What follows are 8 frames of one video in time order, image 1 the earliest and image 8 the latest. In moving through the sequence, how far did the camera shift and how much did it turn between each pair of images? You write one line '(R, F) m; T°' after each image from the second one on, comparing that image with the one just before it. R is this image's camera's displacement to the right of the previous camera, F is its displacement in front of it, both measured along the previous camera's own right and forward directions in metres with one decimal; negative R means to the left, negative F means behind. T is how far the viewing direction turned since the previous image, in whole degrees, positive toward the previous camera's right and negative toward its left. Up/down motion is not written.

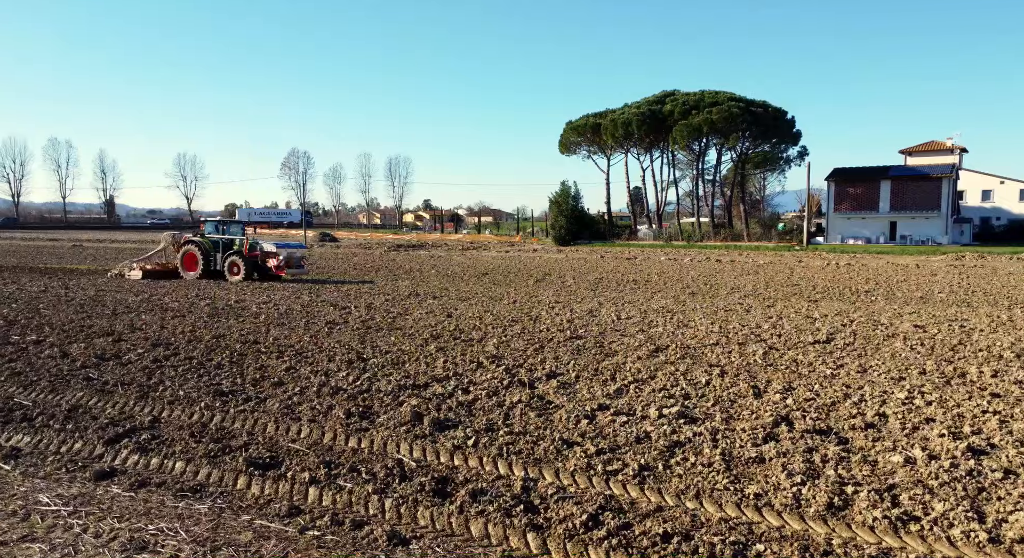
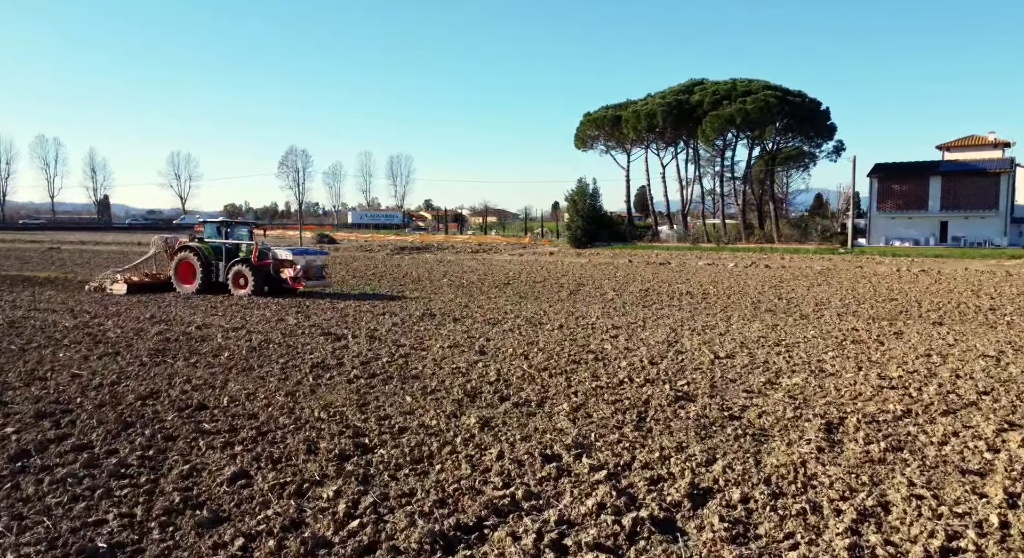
(-0.7, +3.5) m; 0°
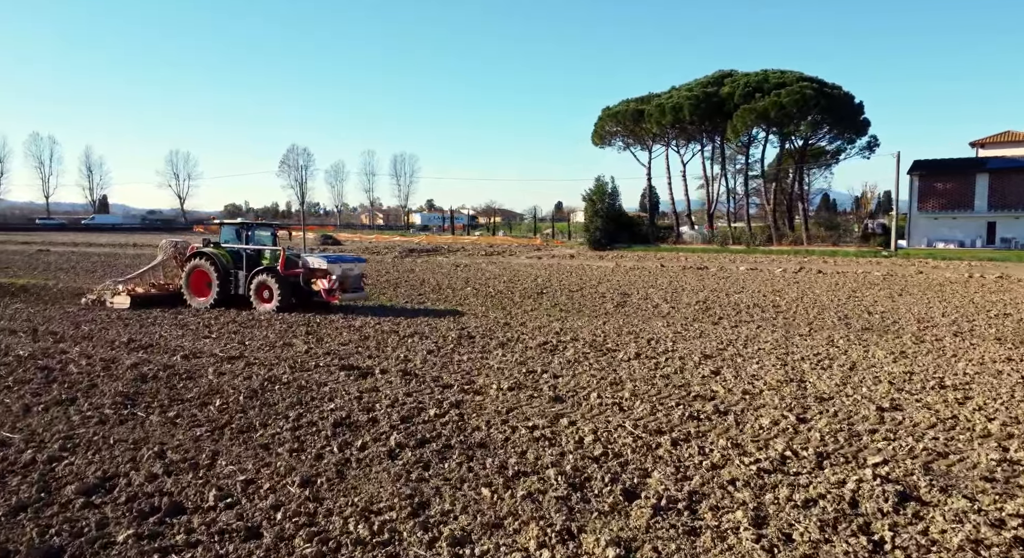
(-0.8, +2.4) m; 0°
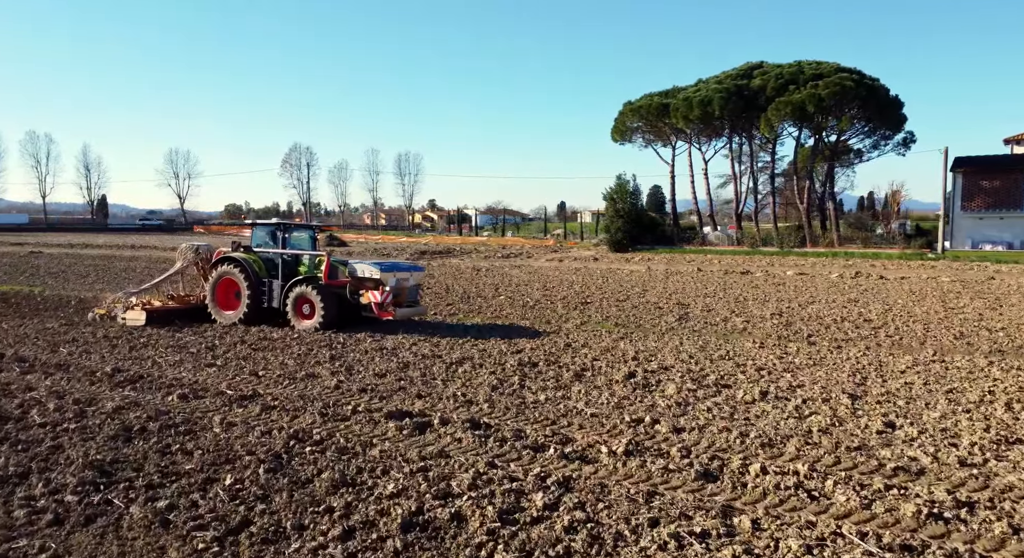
(-0.8, +2.1) m; 0°
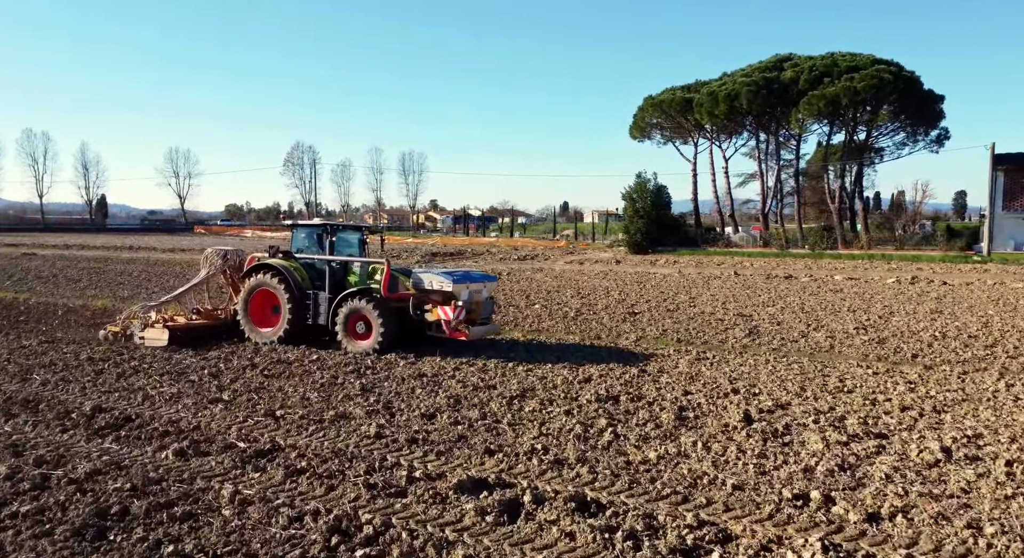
(-0.7, +1.8) m; 0°
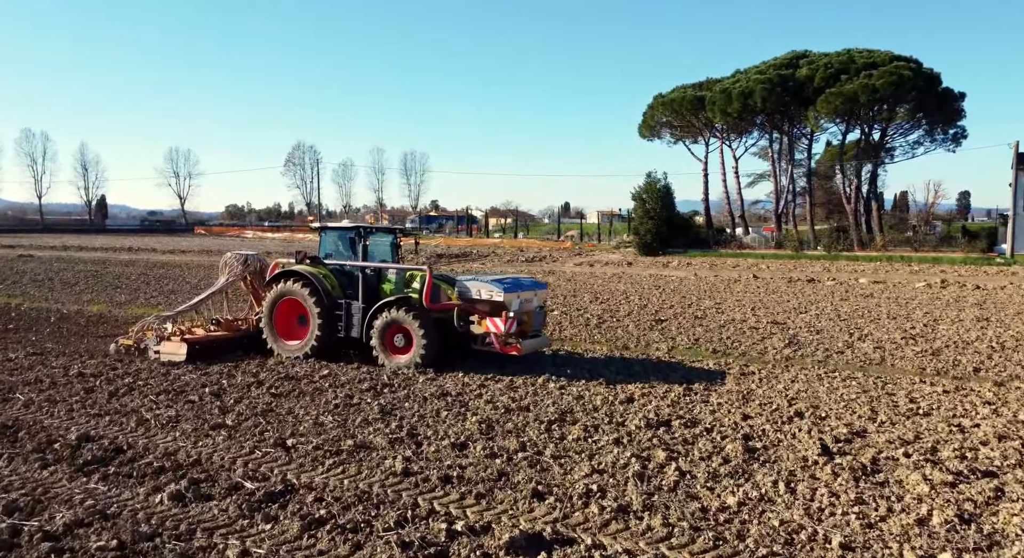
(-0.3, +0.8) m; 0°
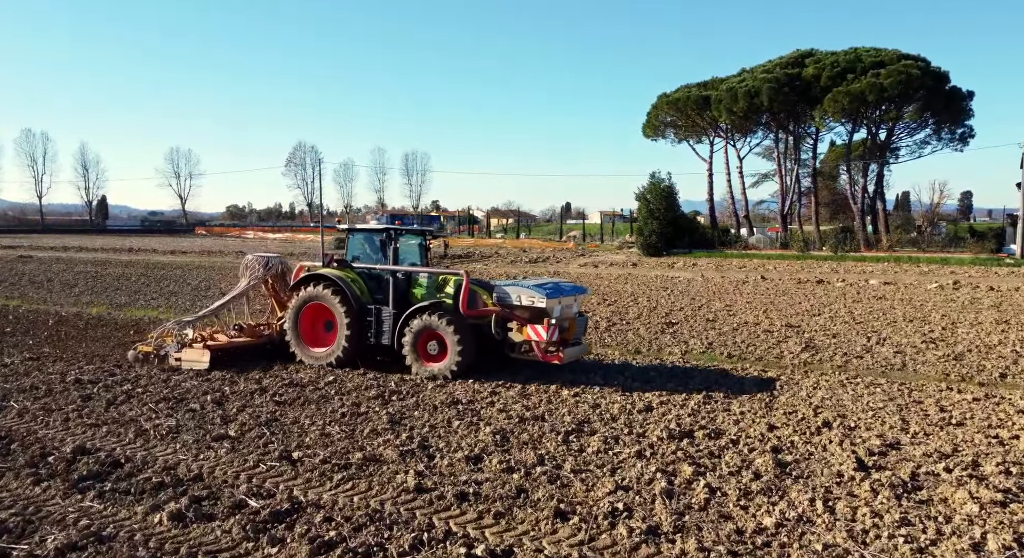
(-0.1, +0.3) m; 0°
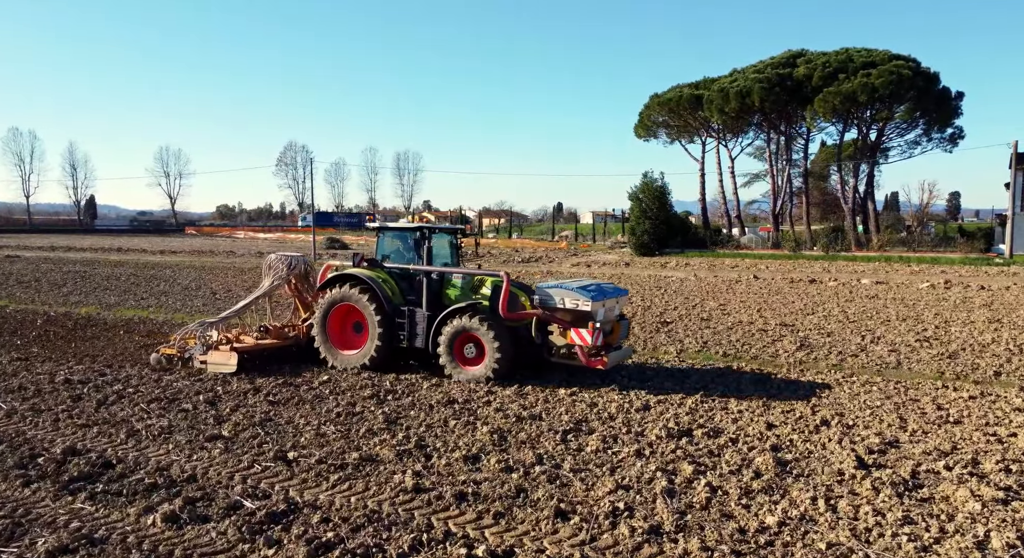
(-0.1, +0.1) m; +1°
